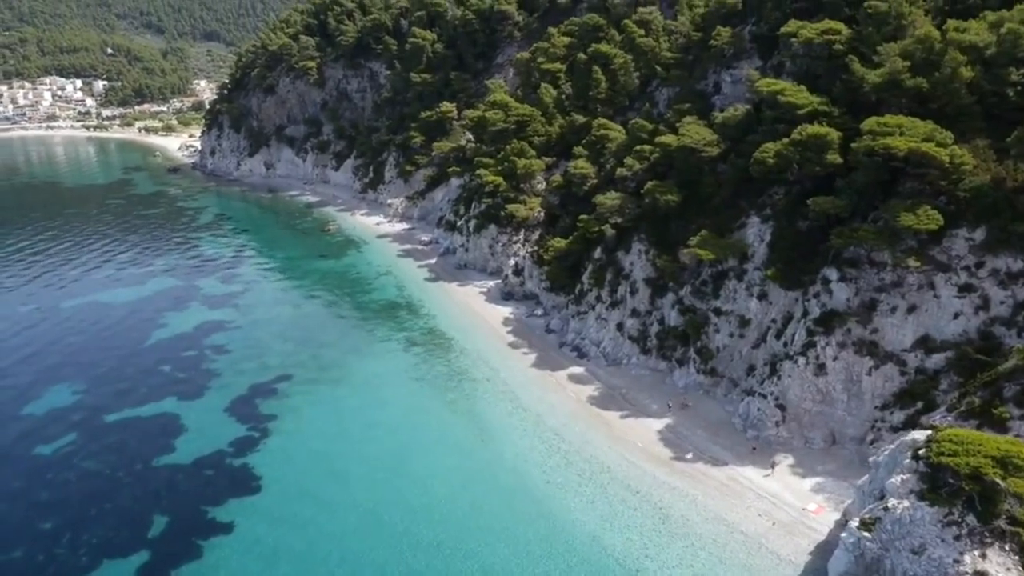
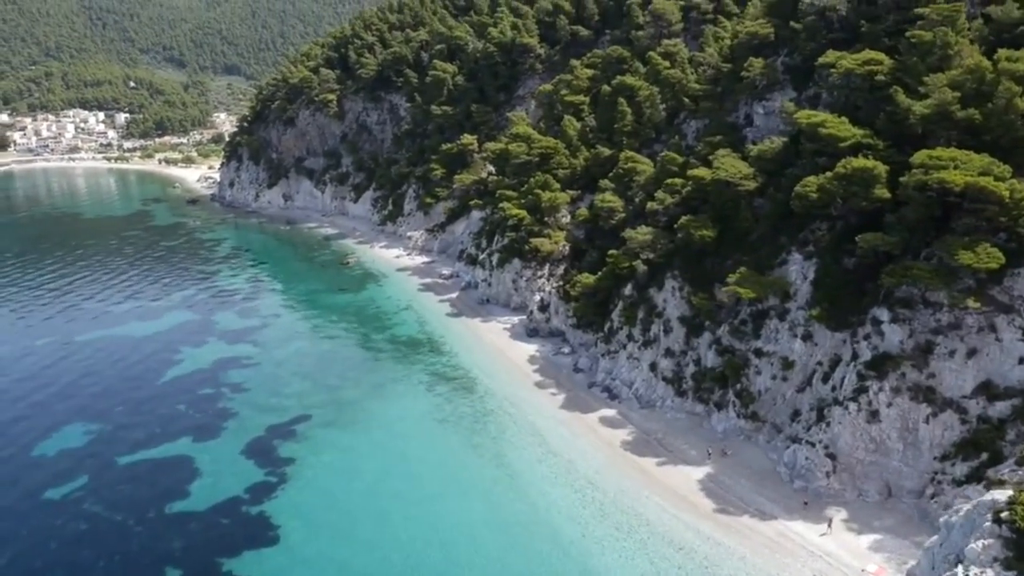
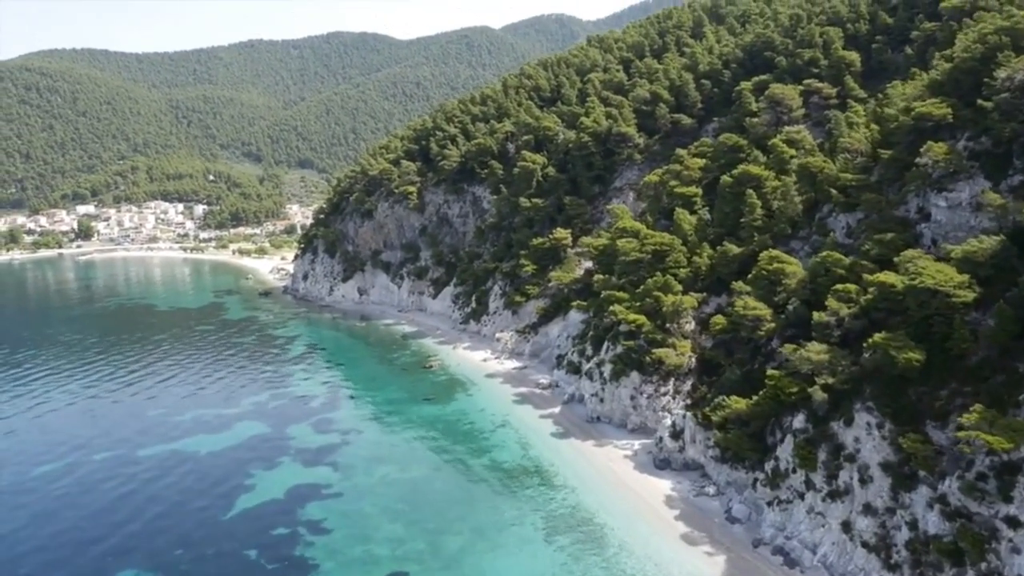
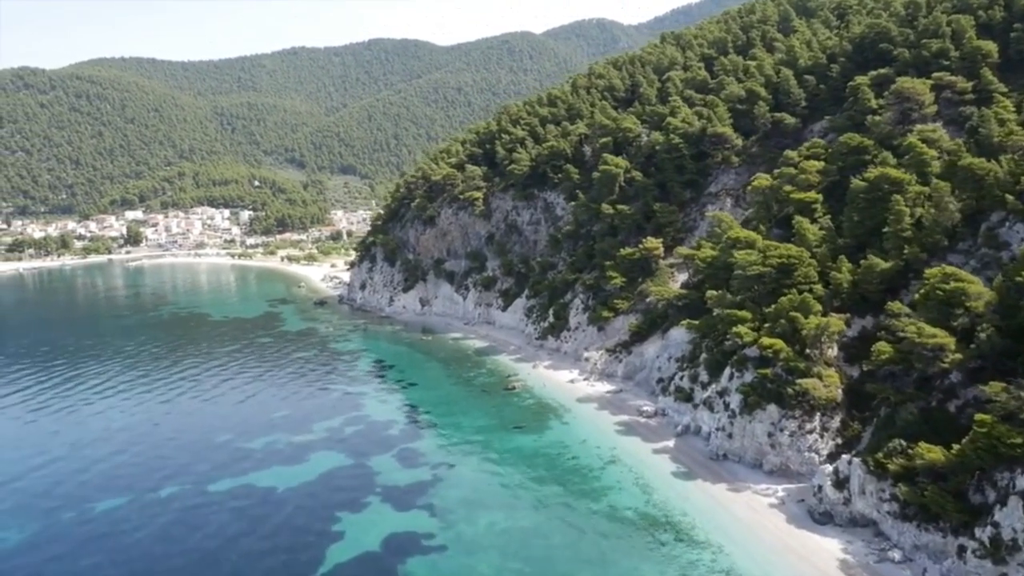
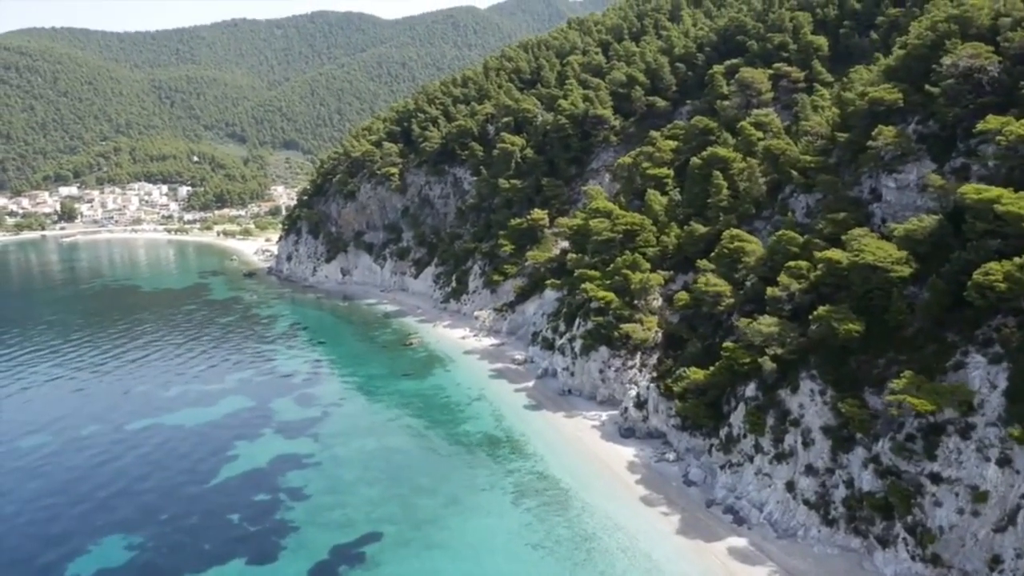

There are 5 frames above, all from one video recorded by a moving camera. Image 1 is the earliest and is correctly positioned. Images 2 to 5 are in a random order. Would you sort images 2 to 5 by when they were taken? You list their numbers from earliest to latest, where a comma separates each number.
2, 5, 3, 4
